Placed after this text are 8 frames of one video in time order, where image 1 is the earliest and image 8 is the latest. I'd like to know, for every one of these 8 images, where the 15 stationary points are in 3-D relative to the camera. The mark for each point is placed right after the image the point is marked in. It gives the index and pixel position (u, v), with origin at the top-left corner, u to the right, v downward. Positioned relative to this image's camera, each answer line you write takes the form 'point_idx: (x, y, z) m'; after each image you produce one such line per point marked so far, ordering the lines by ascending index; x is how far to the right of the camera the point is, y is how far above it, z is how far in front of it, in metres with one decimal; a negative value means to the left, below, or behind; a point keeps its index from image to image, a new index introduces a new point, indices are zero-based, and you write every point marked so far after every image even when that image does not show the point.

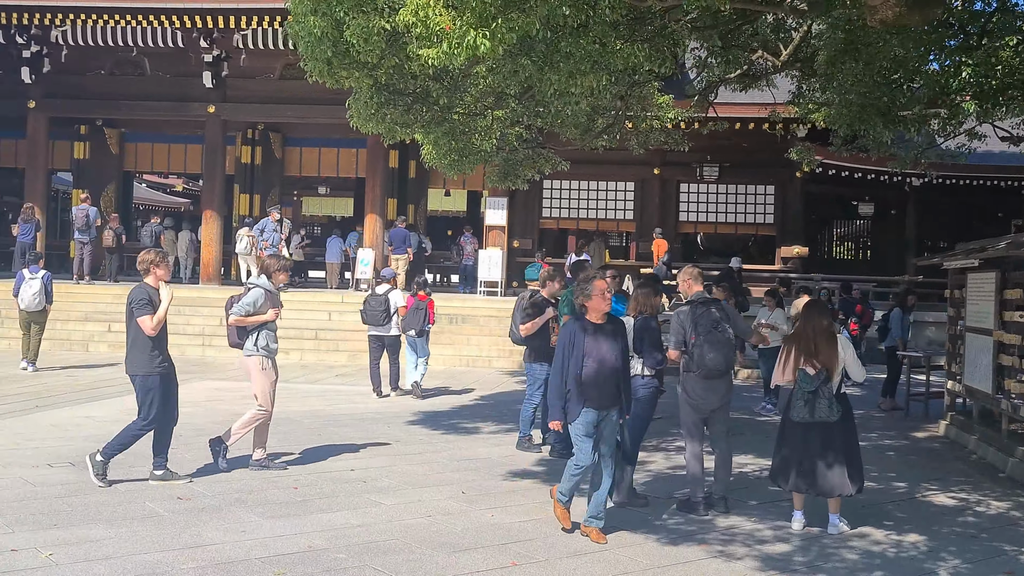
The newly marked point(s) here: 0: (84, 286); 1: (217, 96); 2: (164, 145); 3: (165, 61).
0: (-7.5, 0.0, +16.1) m
1: (-5.7, +3.7, +17.5) m
2: (-7.5, +3.1, +19.5) m
3: (-6.8, +4.4, +17.7) m
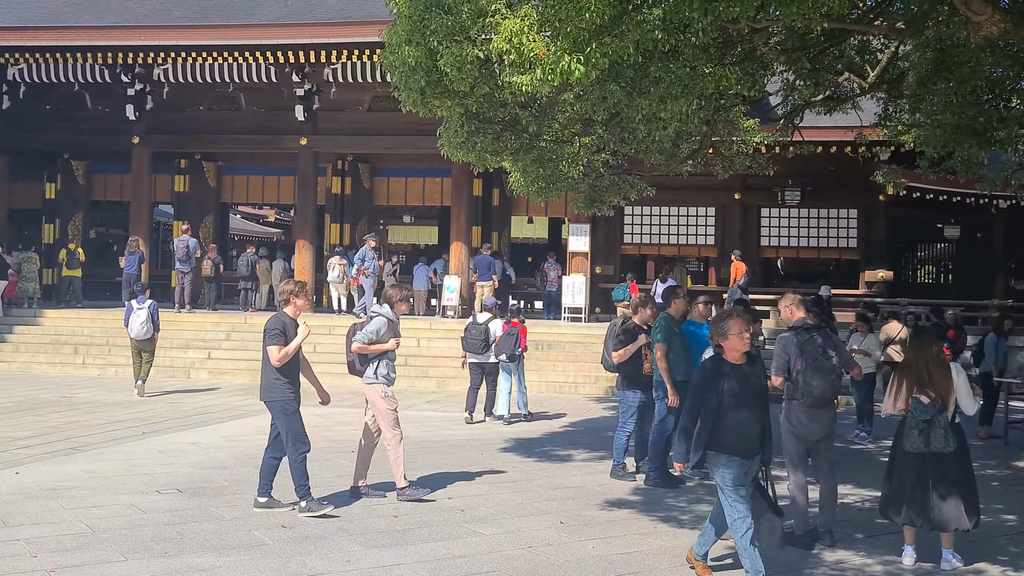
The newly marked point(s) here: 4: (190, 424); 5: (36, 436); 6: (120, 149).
0: (-6.0, -0.5, +16.7) m
1: (-4.1, +3.2, +18.0) m
2: (-5.7, +2.5, +20.1) m
3: (-5.1, +3.9, +18.3) m
4: (-3.5, -1.5, +9.8) m
5: (-4.6, -1.5, +8.8) m
6: (-8.2, +2.9, +19.0) m
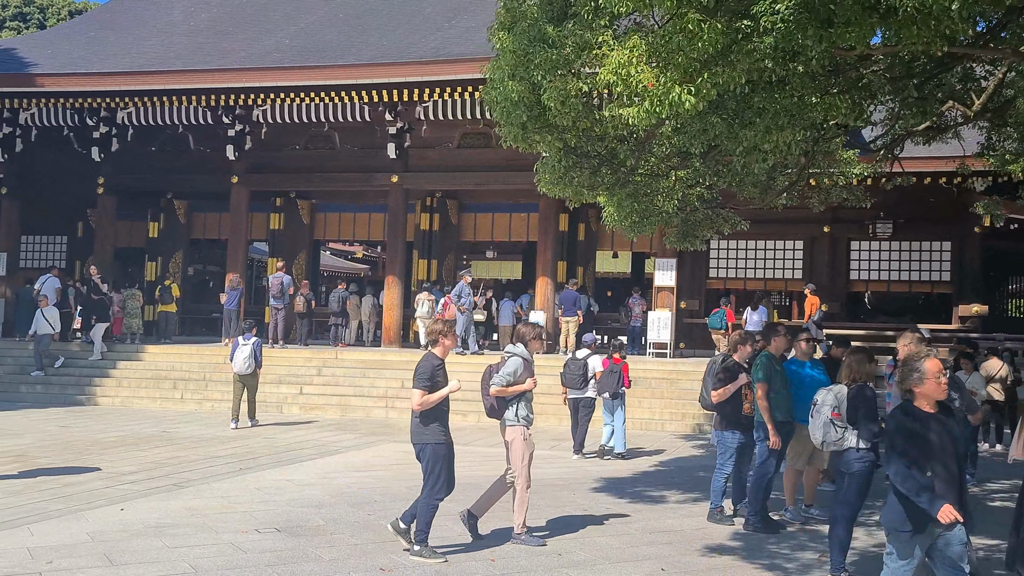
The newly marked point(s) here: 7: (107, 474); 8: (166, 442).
0: (-4.4, -1.2, +17.0) m
1: (-2.3, +2.5, +18.3) m
2: (-3.7, +1.7, +20.5) m
3: (-3.4, +3.2, +18.7) m
4: (-2.5, -1.9, +9.9) m
5: (-3.7, -1.8, +9.0) m
6: (-6.4, +2.2, +19.7) m
7: (-3.9, -1.8, +8.8) m
8: (-4.2, -1.9, +11.1) m
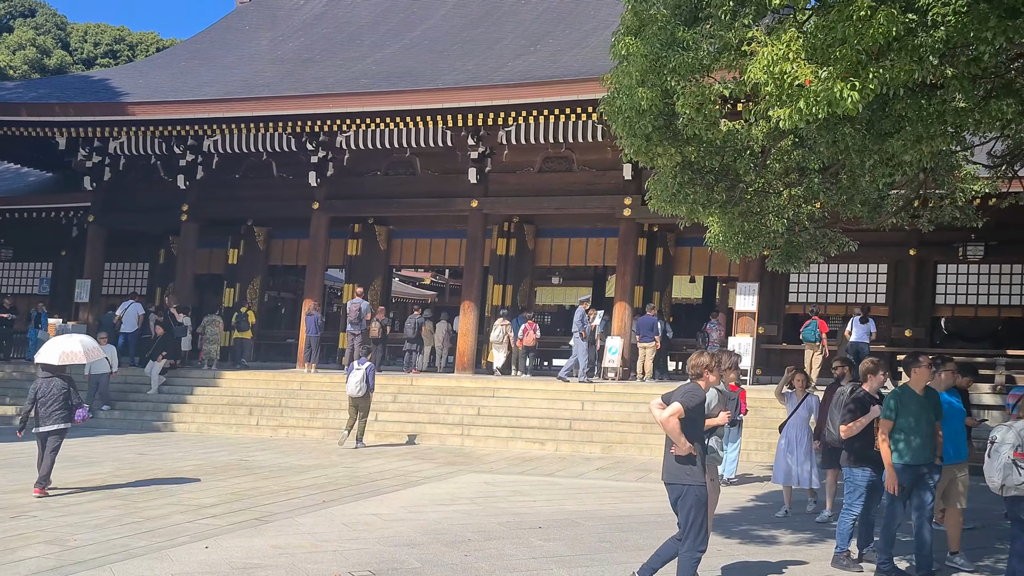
0: (-2.9, -1.6, +16.7) m
1: (-0.8, +2.0, +18.0) m
2: (-2.0, +1.1, +20.3) m
3: (-1.8, +2.6, +18.4) m
4: (-1.5, -2.1, +9.5) m
5: (-2.8, -2.1, +8.6) m
6: (-4.7, +1.6, +19.6) m
7: (-3.0, -2.0, +8.5) m
8: (-3.1, -2.2, +10.8) m
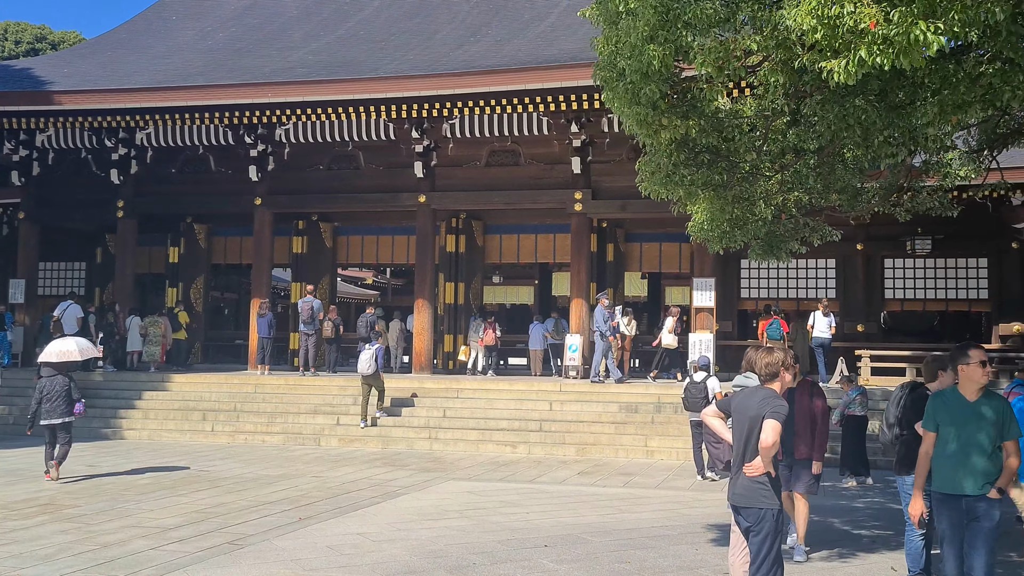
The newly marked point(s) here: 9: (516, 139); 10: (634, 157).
0: (-3.6, -1.6, +16.0) m
1: (-1.6, +2.0, +17.4) m
2: (-3.0, +1.1, +19.6) m
3: (-2.6, +2.7, +17.8) m
4: (-1.6, -2.1, +8.9) m
5: (-2.9, -2.1, +8.0) m
6: (-5.6, +1.6, +18.8) m
7: (-3.1, -2.1, +7.8) m
8: (-3.4, -2.2, +10.1) m
9: (+0.1, +2.8, +16.9) m
10: (+2.2, +2.4, +16.4) m
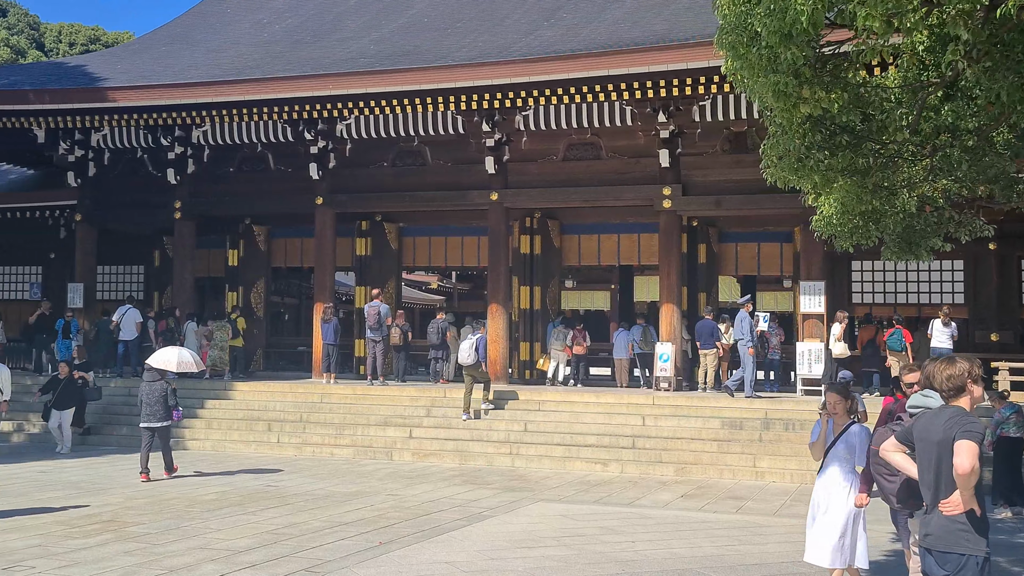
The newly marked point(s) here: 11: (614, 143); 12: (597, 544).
0: (-2.2, -1.7, +15.1) m
1: (0.0, +1.9, +16.4) m
2: (-1.3, +1.0, +18.7) m
3: (-1.0, +2.6, +16.9) m
4: (-0.7, -2.1, +7.9) m
5: (-2.0, -2.0, +7.1) m
6: (-4.0, +1.5, +18.1) m
7: (-2.3, -2.0, +6.9) m
8: (-2.4, -2.2, +9.2) m
9: (+1.6, +2.7, +15.9) m
10: (+3.7, +2.3, +15.1) m
11: (+1.9, +2.5, +15.9) m
12: (+0.7, -2.1, +7.4) m
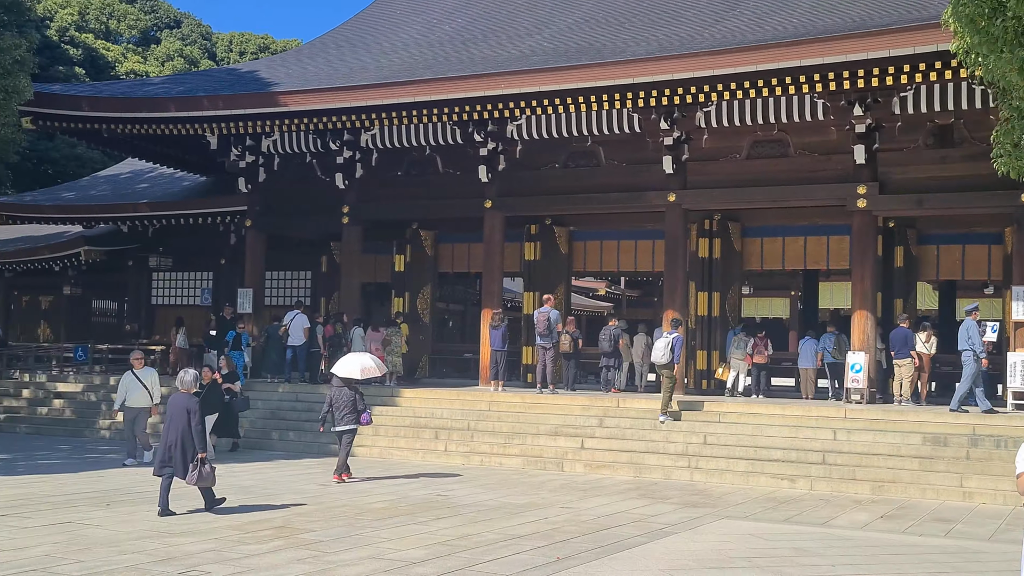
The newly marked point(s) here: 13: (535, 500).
0: (+0.7, -1.8, +14.8) m
1: (+3.0, +1.8, +15.8) m
2: (+2.2, +0.9, +18.2) m
3: (+2.0, +2.5, +16.4) m
4: (+0.8, -2.1, +7.5) m
5: (-0.6, -2.0, +6.9) m
6: (-0.6, +1.3, +18.1) m
7: (-0.9, -2.0, +6.8) m
8: (-0.6, -2.2, +9.0) m
9: (+4.4, +2.7, +14.9) m
10: (+6.4, +2.3, +13.9) m
11: (+4.8, +2.4, +14.9) m
12: (+2.1, -2.1, +6.7) m
13: (+0.3, -2.3, +9.9) m
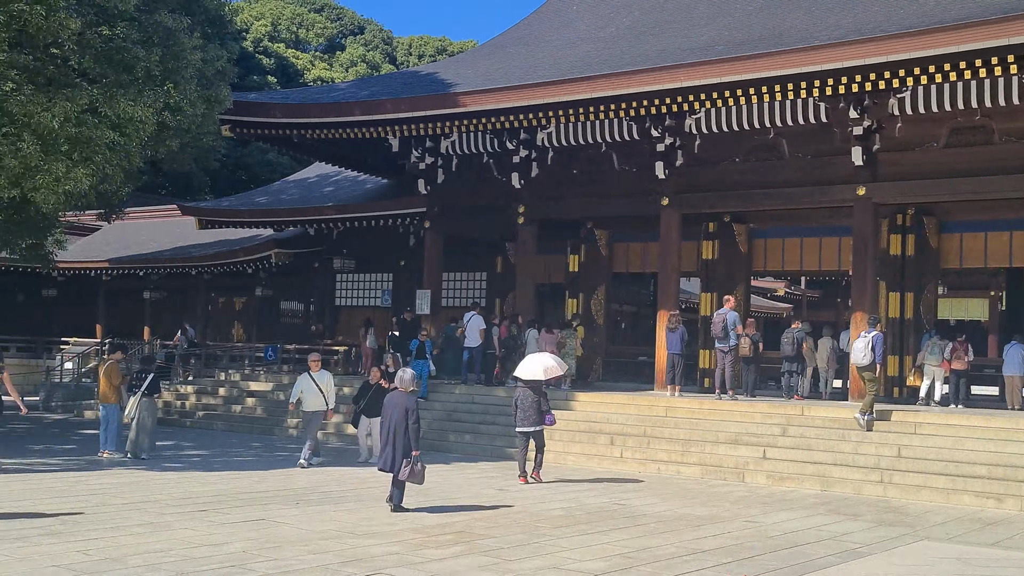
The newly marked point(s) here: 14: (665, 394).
0: (+3.4, -1.8, +14.2) m
1: (+5.8, +1.8, +14.8) m
2: (+5.4, +0.9, +17.3) m
3: (+5.0, +2.5, +15.6) m
4: (+2.2, -2.1, +7.0) m
5: (+0.7, -2.1, +6.6) m
6: (+2.7, +1.3, +17.7) m
7: (+0.4, -2.0, +6.6) m
8: (+1.1, -2.2, +8.7) m
9: (+7.1, +2.7, +13.7) m
10: (+8.8, +2.3, +12.3) m
11: (+7.5, +2.4, +13.6) m
12: (+3.3, -2.1, +6.0) m
13: (+2.1, -2.3, +9.4) m
14: (+2.7, -1.9, +16.4) m
